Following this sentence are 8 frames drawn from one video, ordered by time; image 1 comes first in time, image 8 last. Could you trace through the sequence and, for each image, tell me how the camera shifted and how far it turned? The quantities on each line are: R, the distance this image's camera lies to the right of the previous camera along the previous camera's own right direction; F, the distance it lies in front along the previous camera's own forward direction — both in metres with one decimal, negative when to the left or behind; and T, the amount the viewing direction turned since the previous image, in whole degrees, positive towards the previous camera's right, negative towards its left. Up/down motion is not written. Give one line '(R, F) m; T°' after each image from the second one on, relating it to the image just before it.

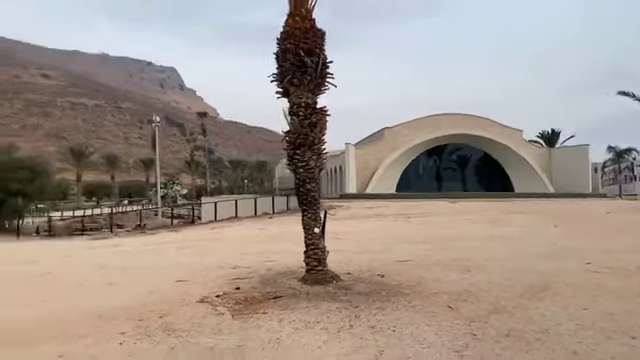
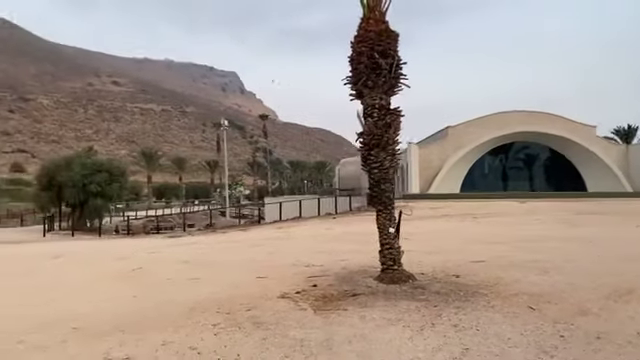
(-0.3, -0.2) m; -7°
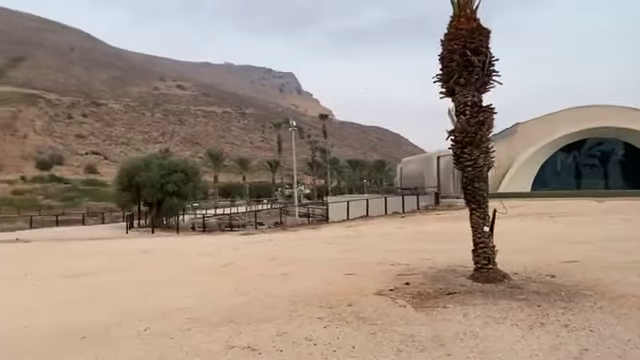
(-0.6, -0.2) m; -6°
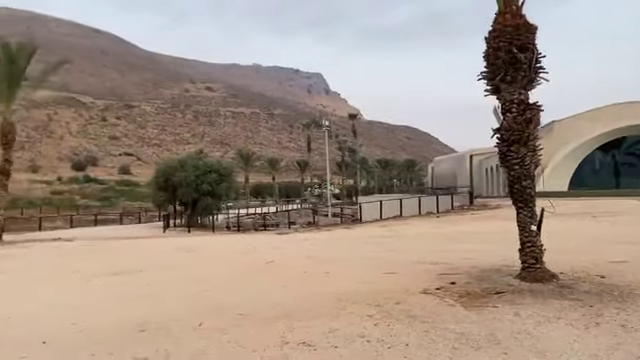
(-0.3, -0.1) m; -3°
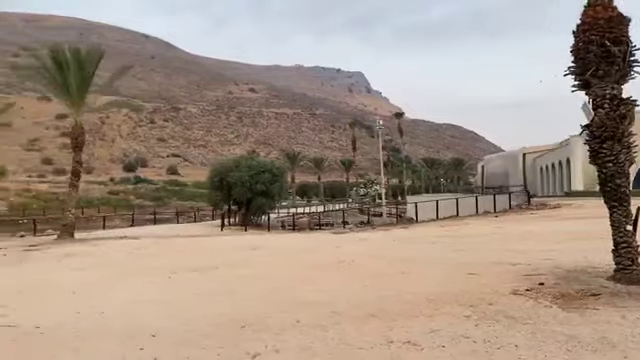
(-0.8, -0.1) m; -5°
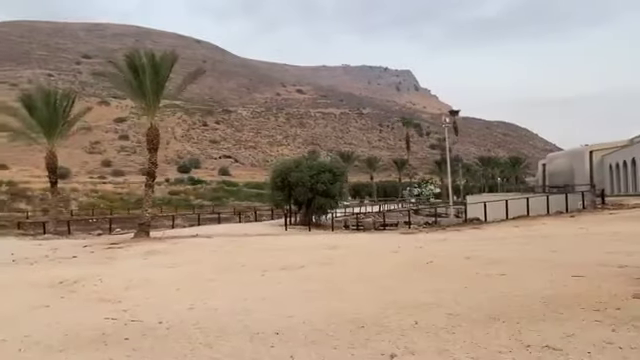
(-1.0, 0.0) m; -5°
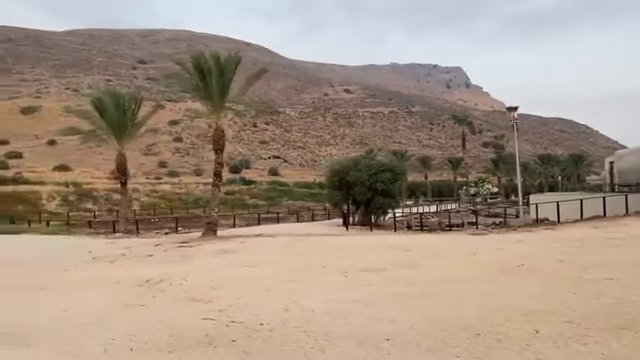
(-0.8, +0.3) m; -5°
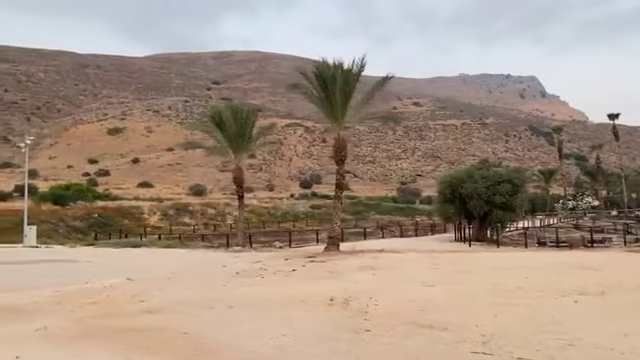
(-2.9, +1.1) m; -8°
